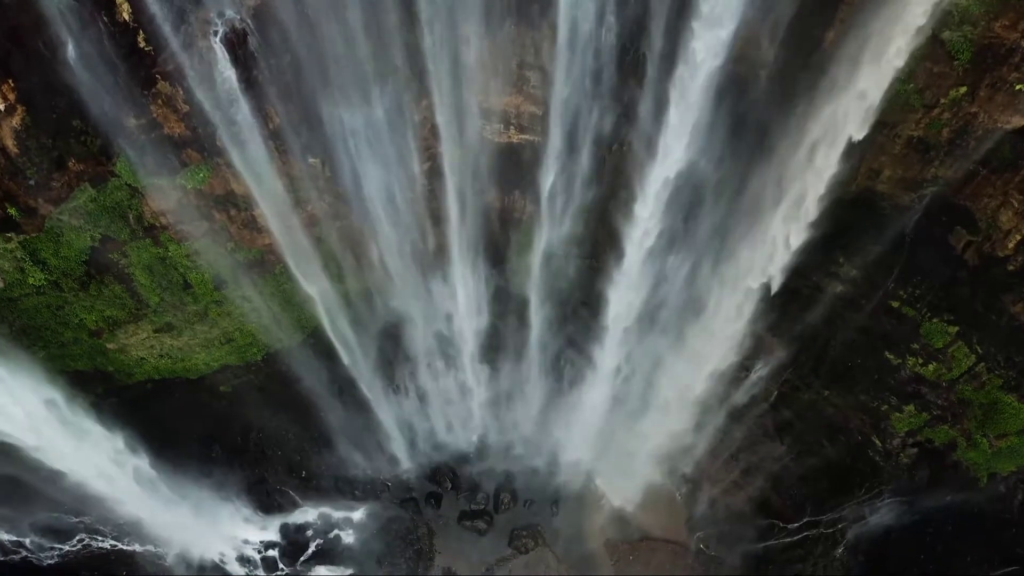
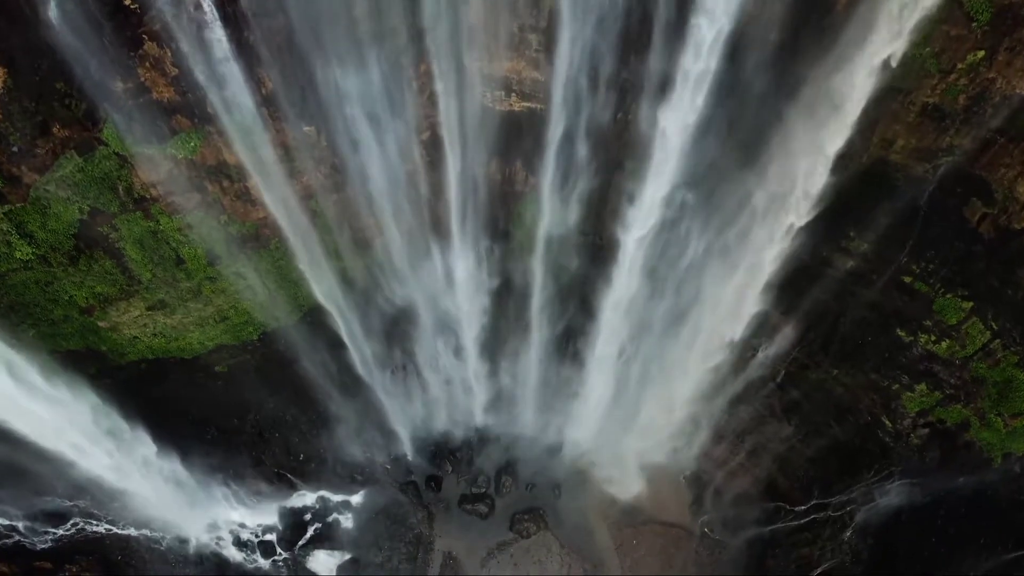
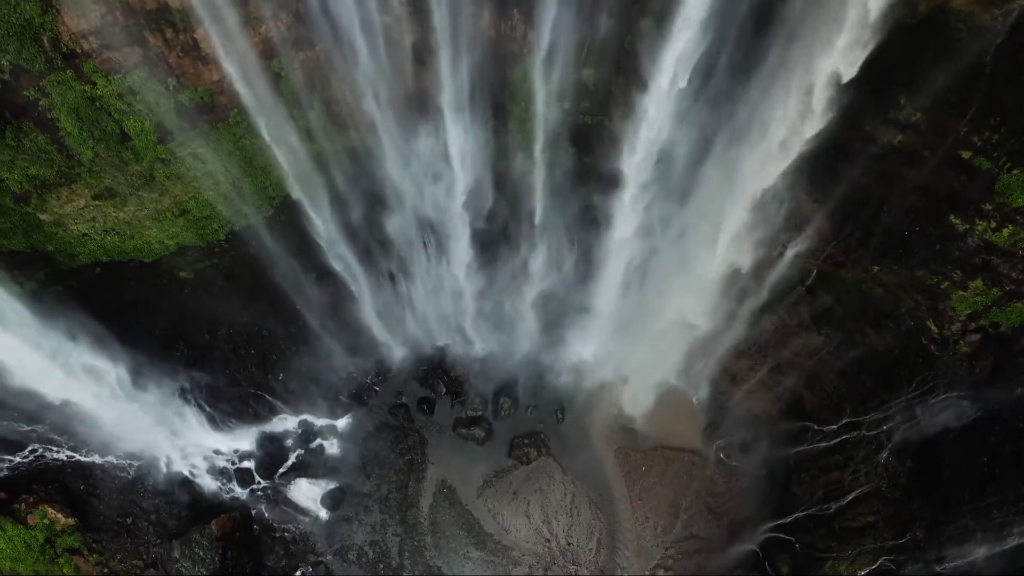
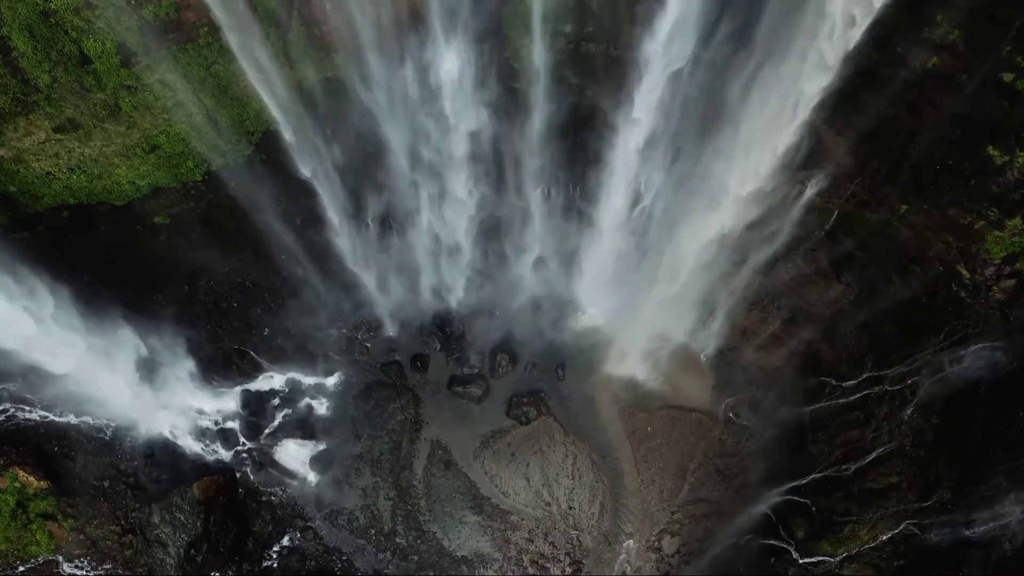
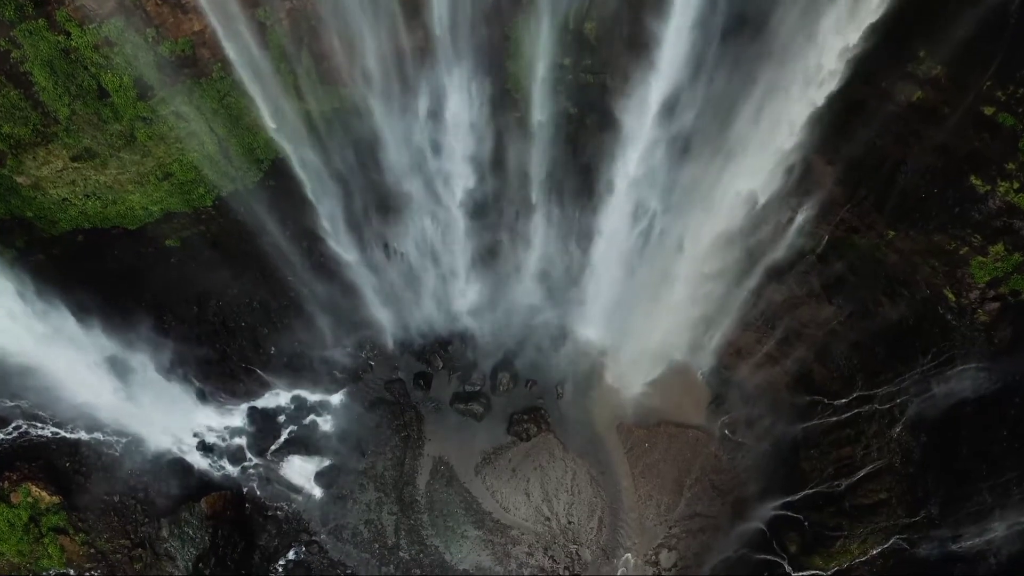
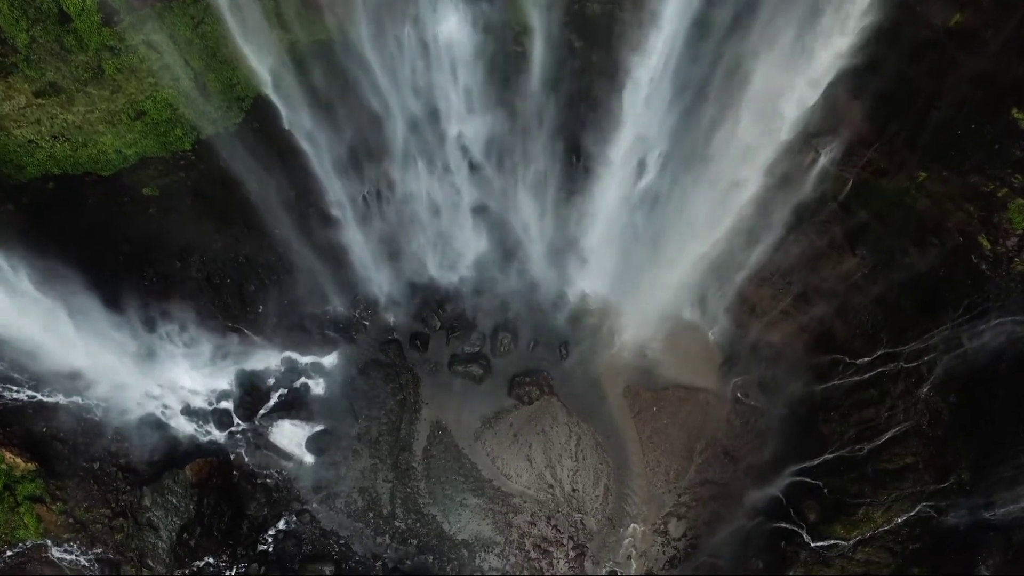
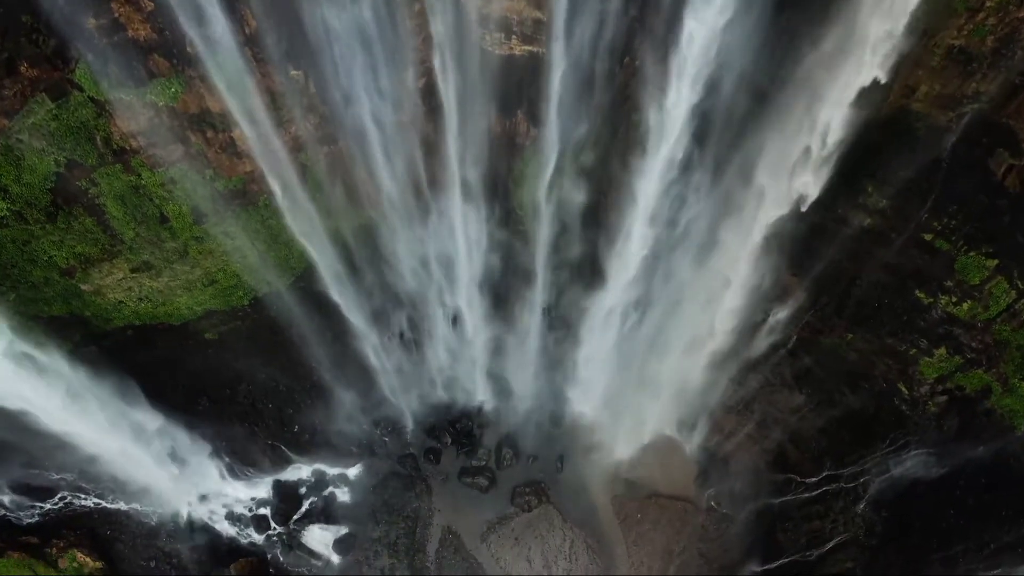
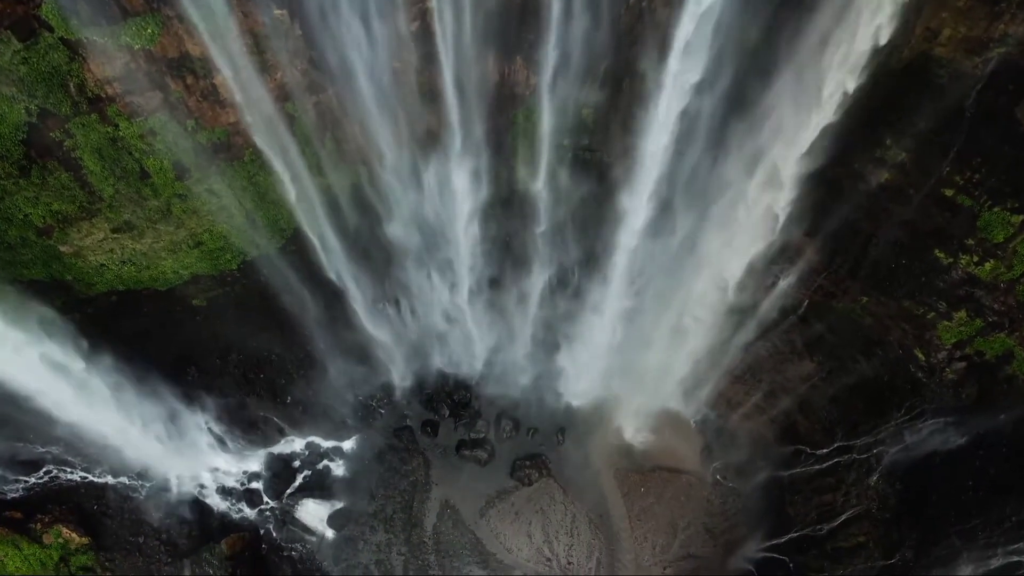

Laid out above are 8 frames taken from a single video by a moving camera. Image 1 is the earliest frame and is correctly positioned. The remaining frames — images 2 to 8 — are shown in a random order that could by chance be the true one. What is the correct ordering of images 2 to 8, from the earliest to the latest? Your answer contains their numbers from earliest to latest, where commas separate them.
2, 7, 8, 3, 5, 4, 6
